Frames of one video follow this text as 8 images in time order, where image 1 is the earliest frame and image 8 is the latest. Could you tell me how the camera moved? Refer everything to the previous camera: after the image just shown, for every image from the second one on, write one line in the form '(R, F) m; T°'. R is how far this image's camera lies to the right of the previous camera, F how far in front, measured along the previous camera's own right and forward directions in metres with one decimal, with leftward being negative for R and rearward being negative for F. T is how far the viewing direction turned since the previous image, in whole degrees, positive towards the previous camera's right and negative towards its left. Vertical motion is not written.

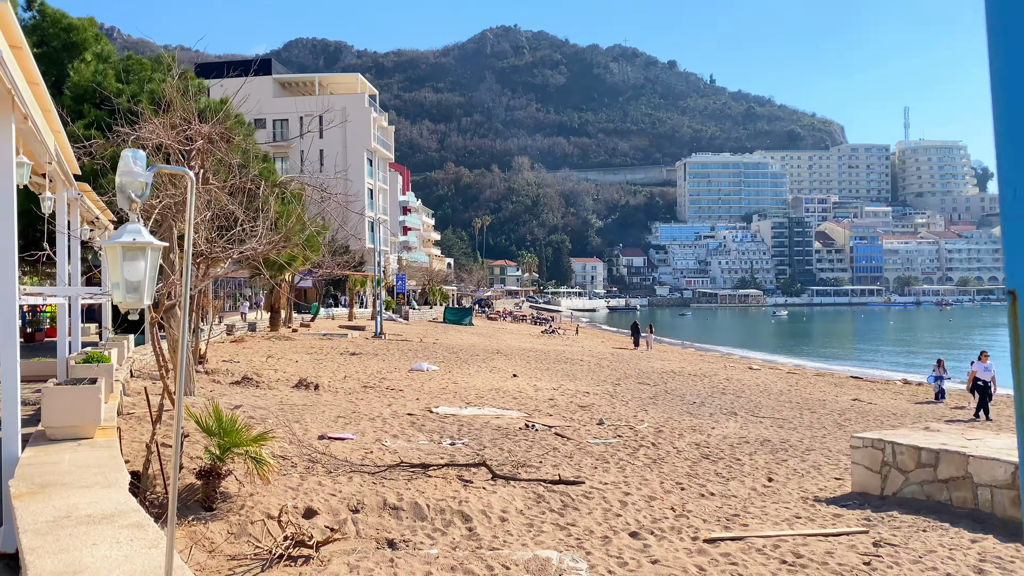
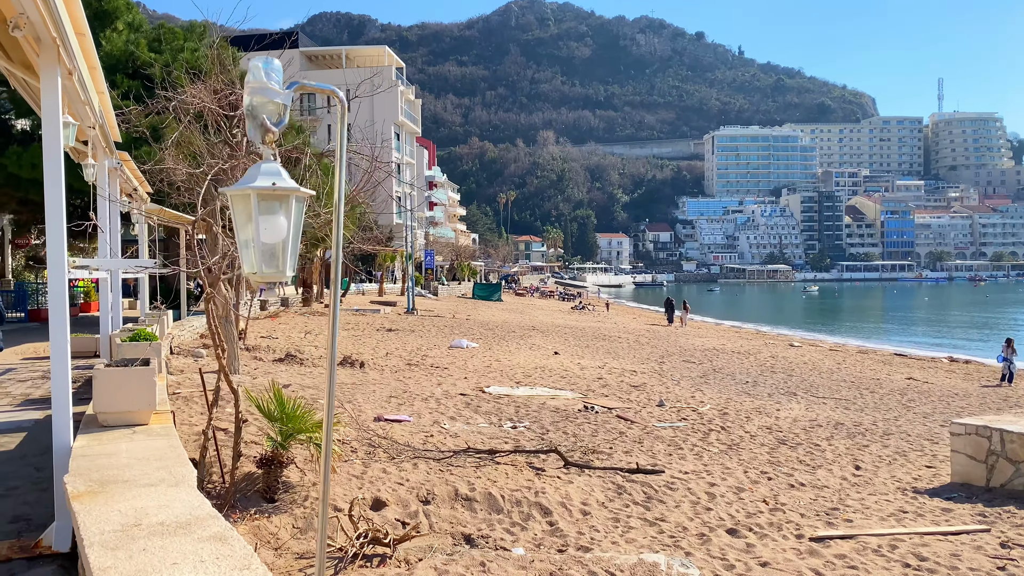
(-0.4, +0.5) m; -2°
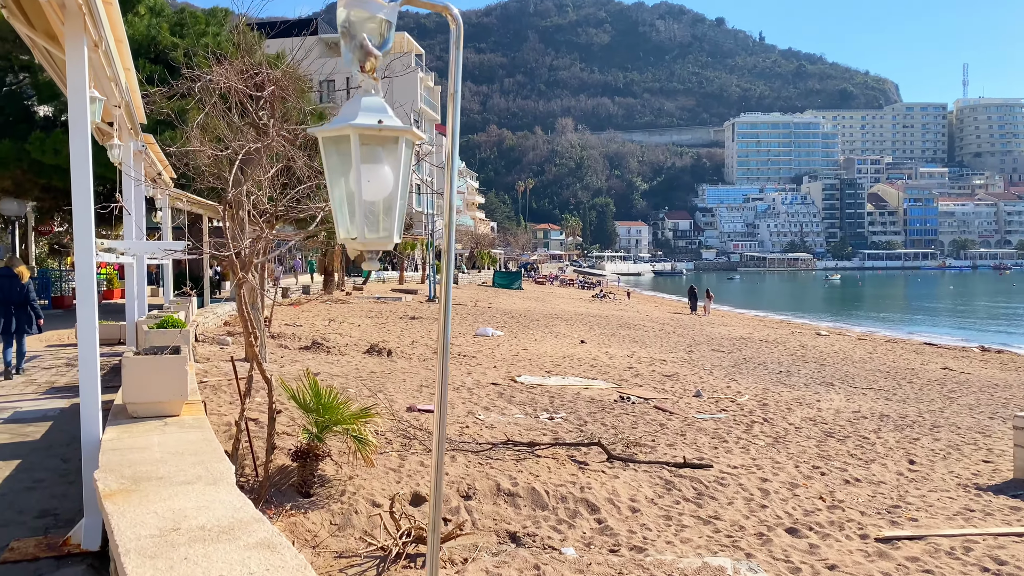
(-0.2, +0.3) m; -1°
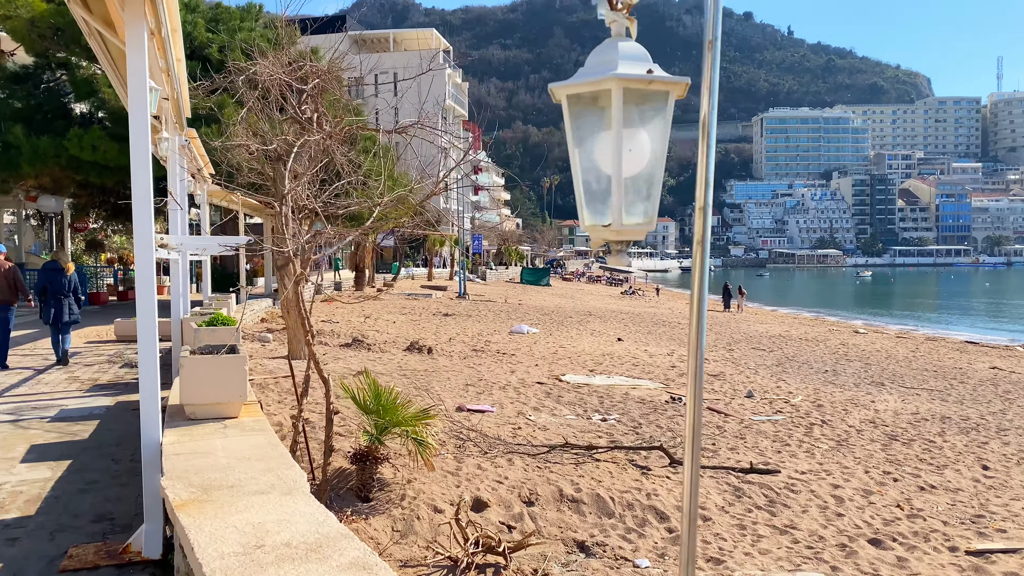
(-0.2, +0.2) m; -2°
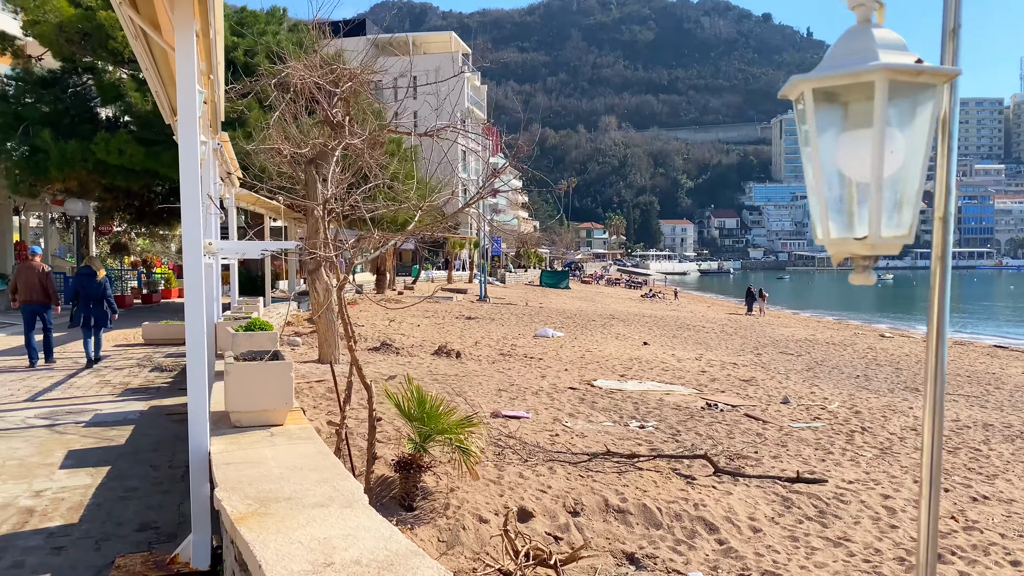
(-0.2, +0.1) m; -1°
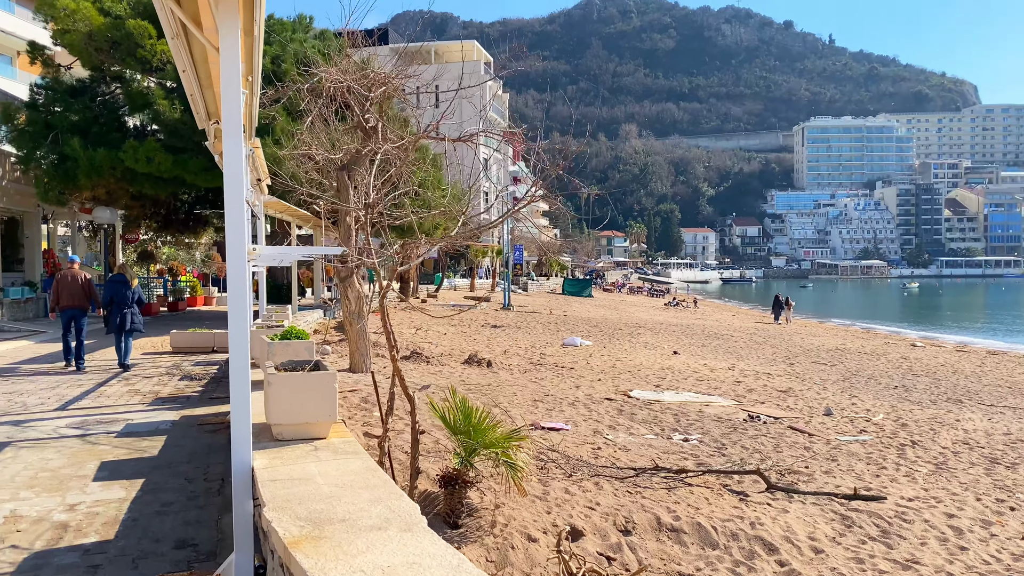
(-0.2, +0.2) m; -1°
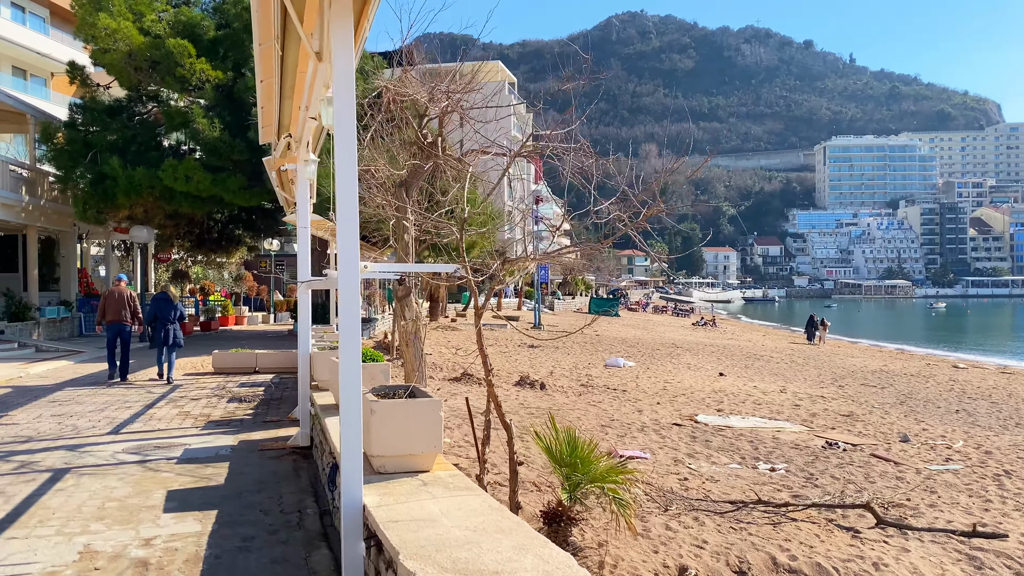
(-0.5, +0.3) m; -1°
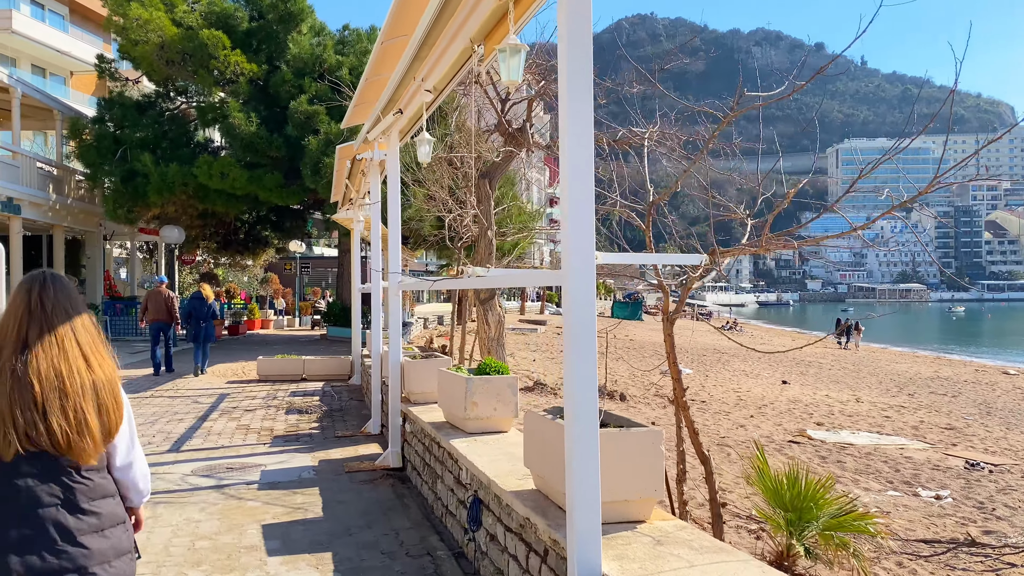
(-0.8, +0.8) m; -1°
